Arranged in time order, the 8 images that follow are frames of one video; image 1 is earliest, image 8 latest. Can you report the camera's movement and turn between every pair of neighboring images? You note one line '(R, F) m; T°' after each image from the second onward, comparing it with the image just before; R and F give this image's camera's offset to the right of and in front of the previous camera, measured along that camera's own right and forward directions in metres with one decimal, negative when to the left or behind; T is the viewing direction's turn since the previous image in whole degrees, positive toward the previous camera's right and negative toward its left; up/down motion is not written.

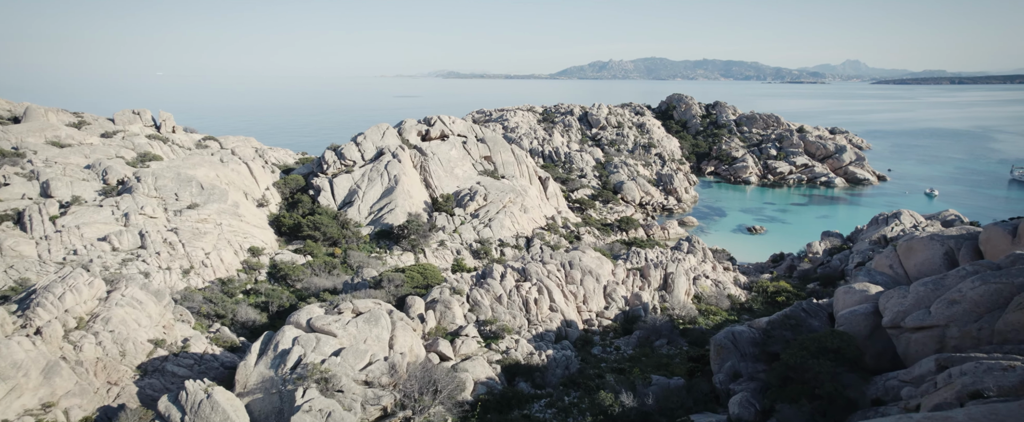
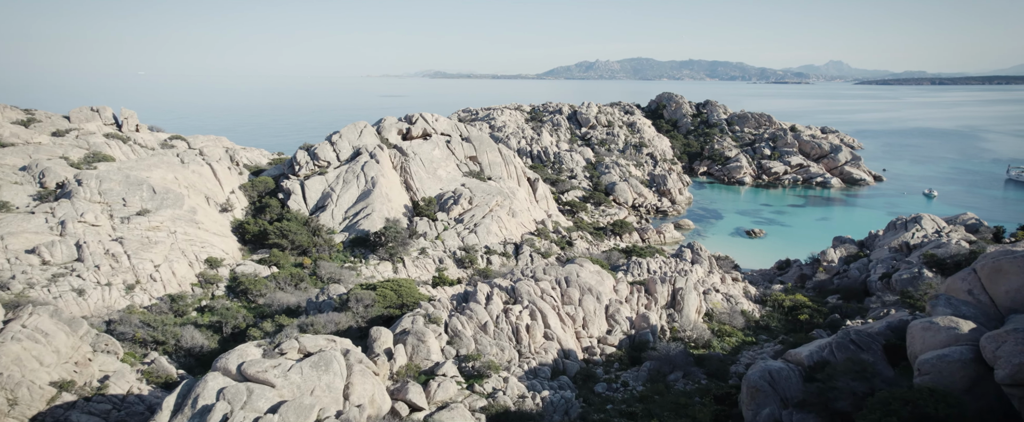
(0.0, +3.8) m; +1°
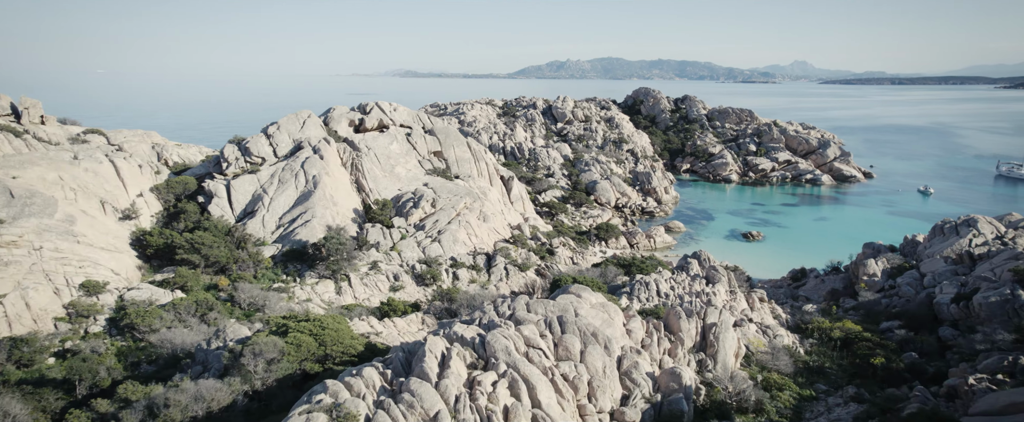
(+0.1, +7.8) m; +2°
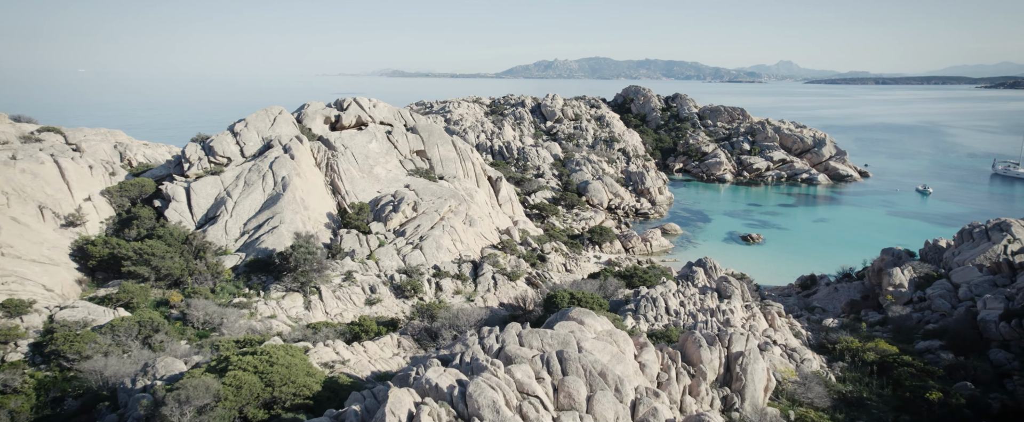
(0.0, +3.3) m; +1°
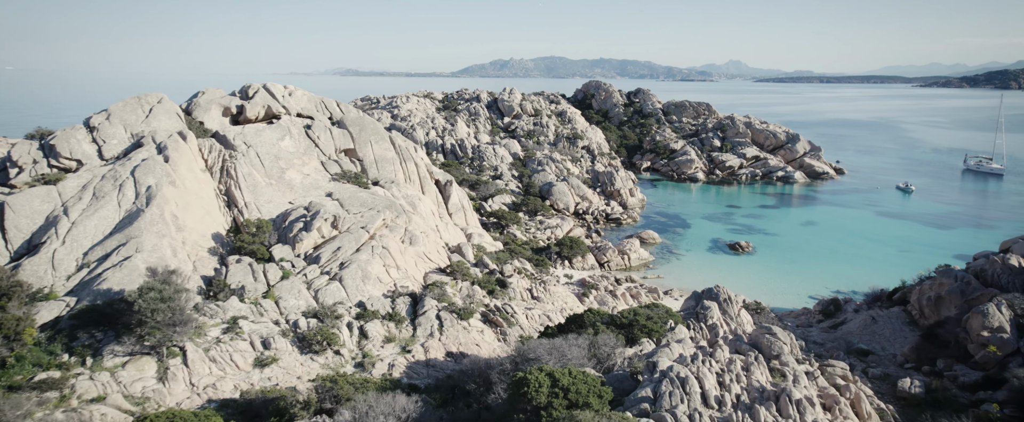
(+0.4, +9.0) m; +4°
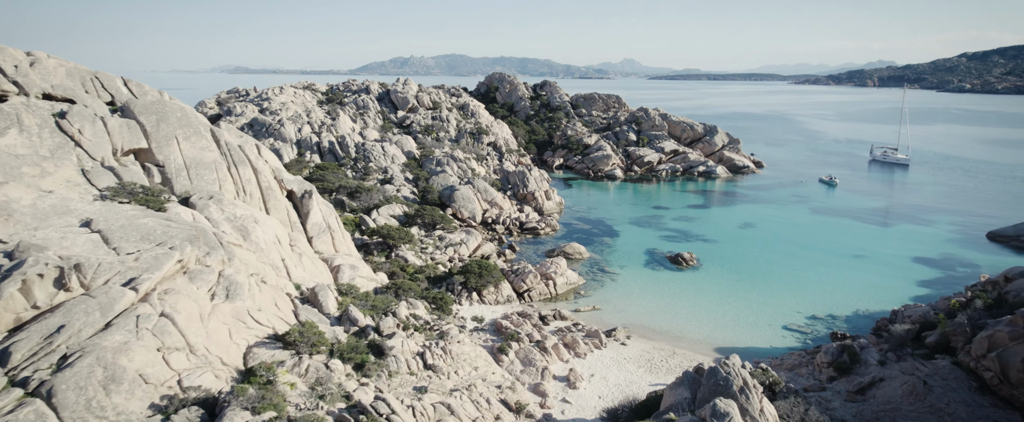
(+1.0, +11.6) m; +8°
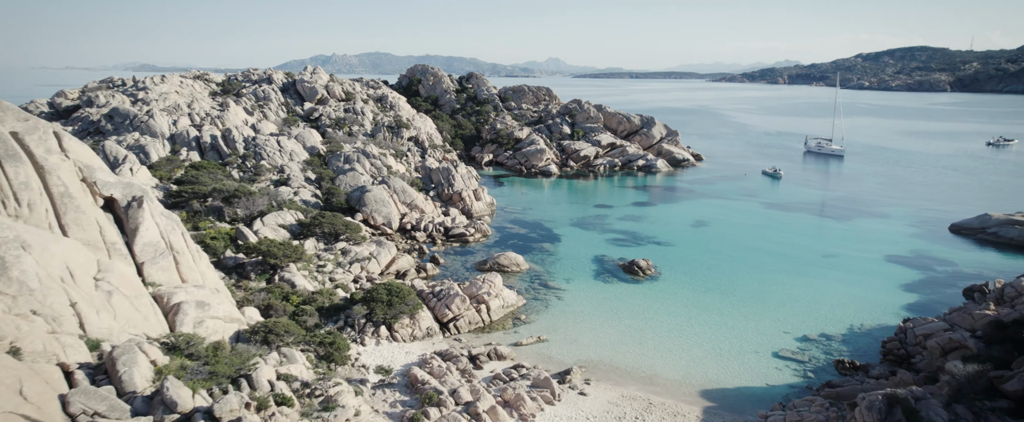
(+0.5, +8.2) m; +6°
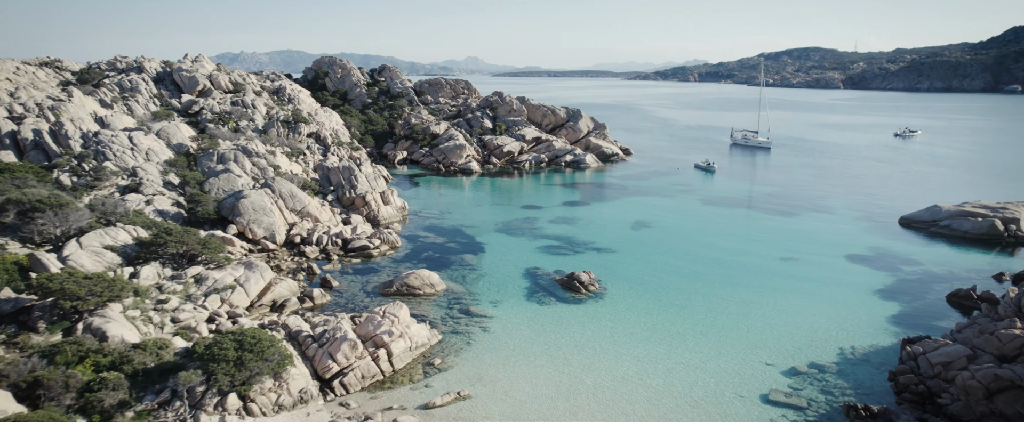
(+0.6, +7.5) m; +7°
